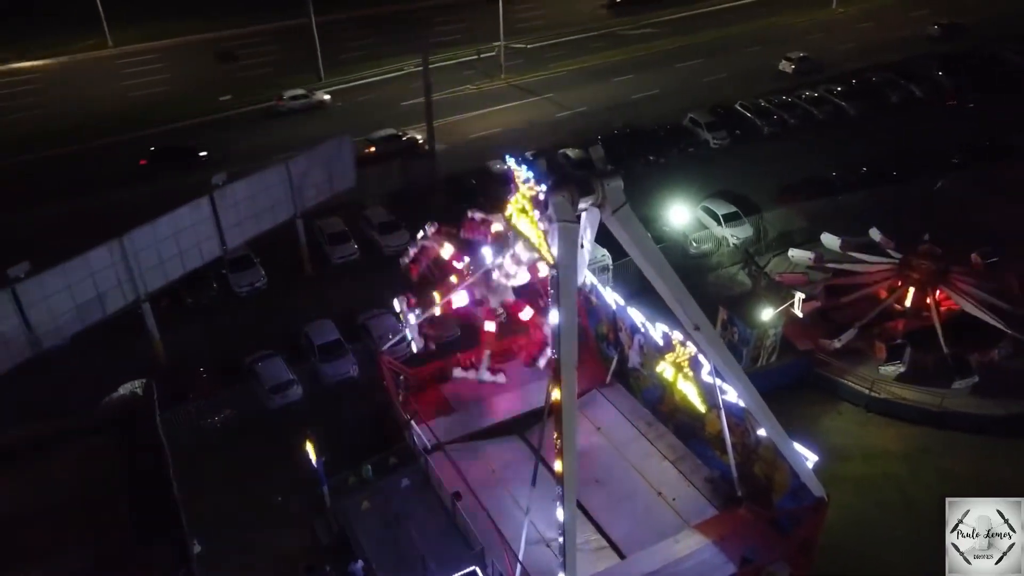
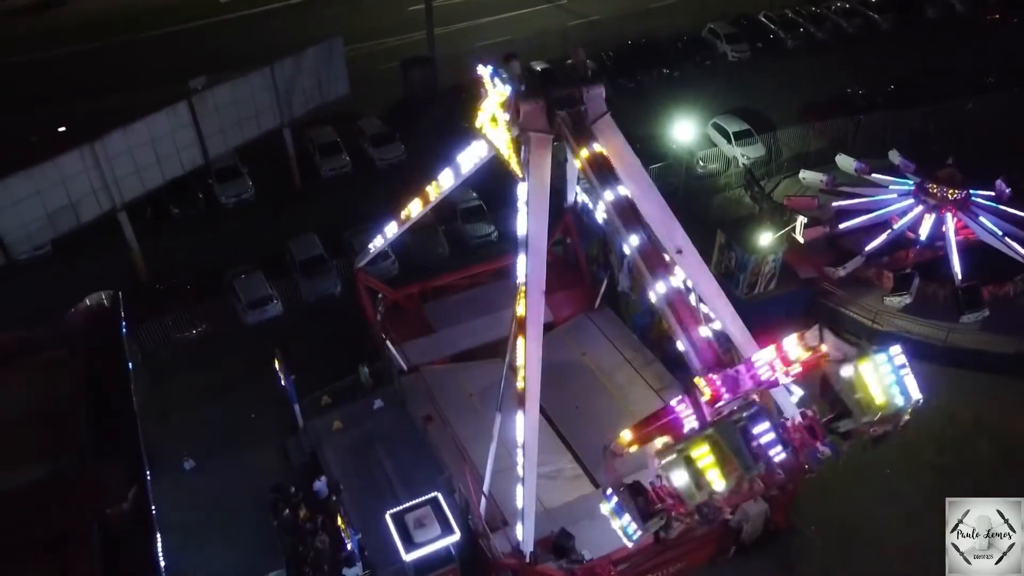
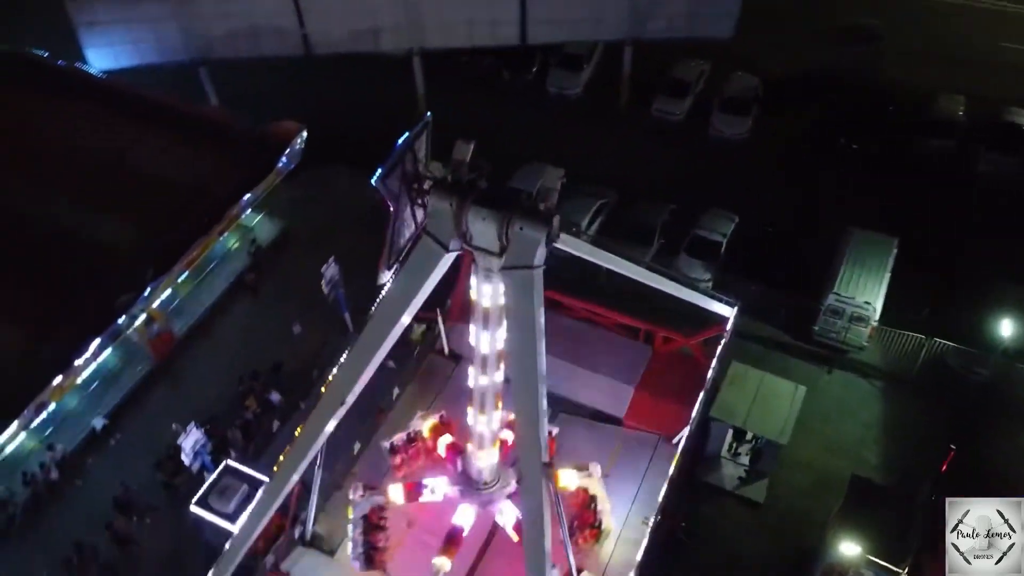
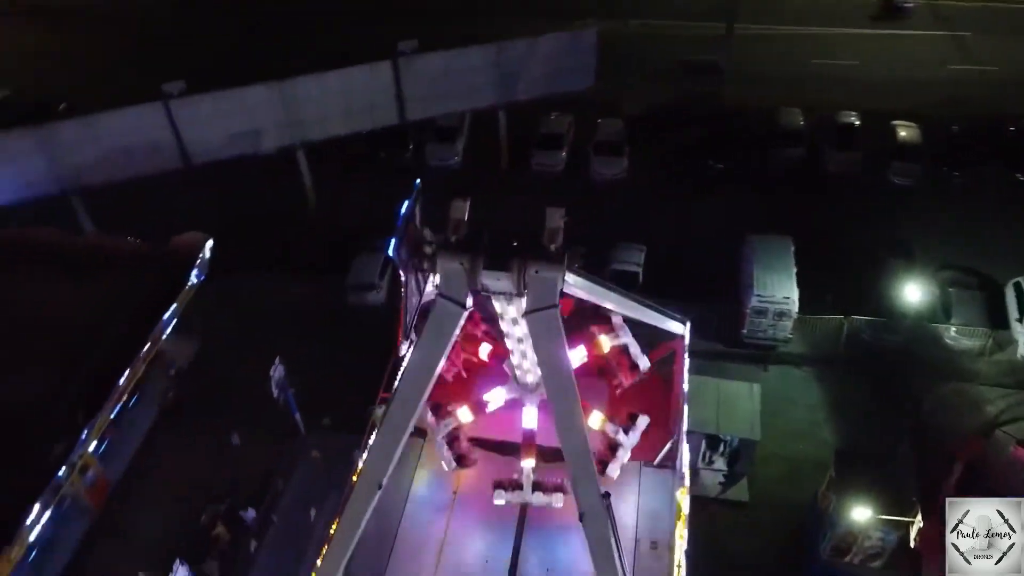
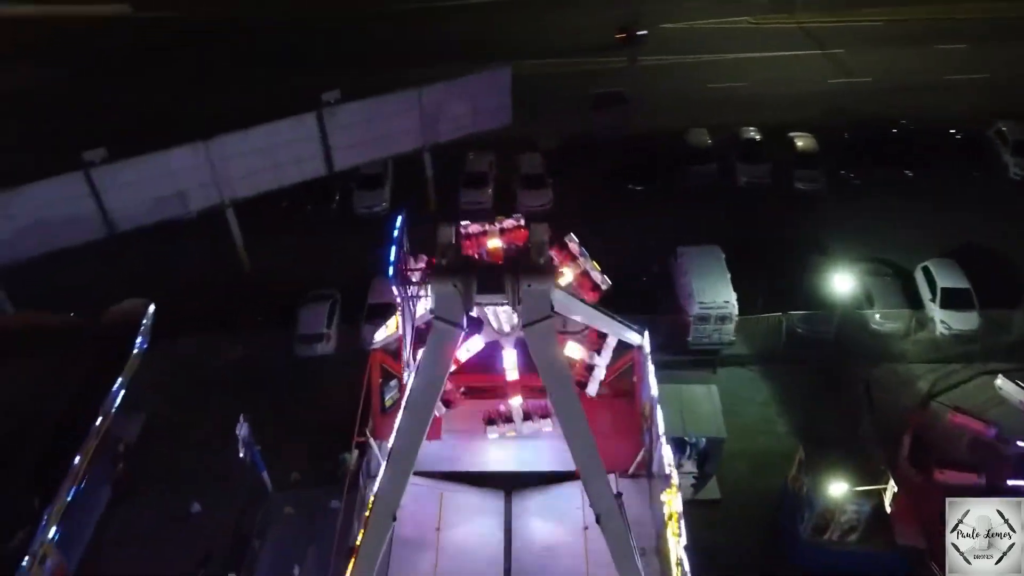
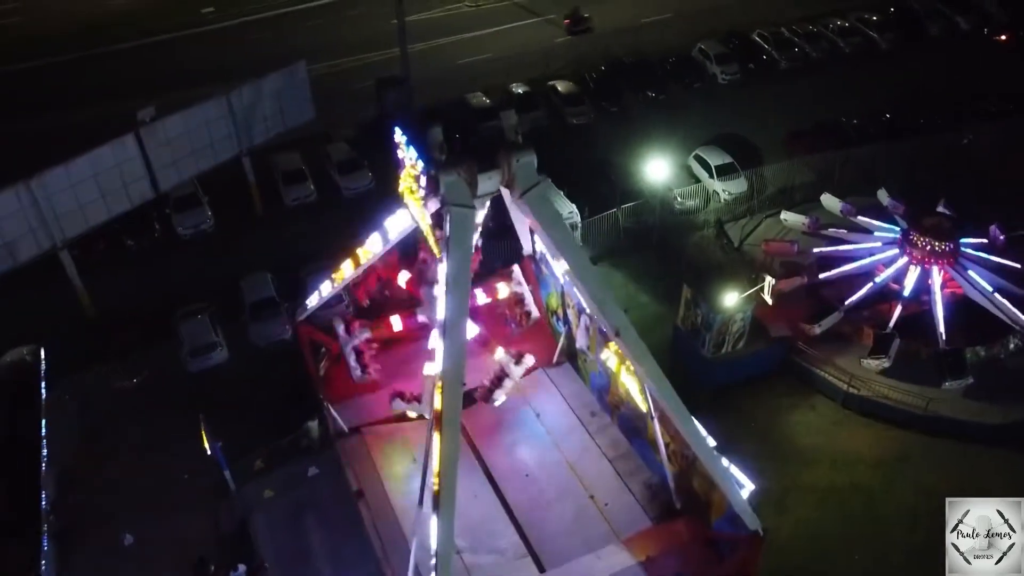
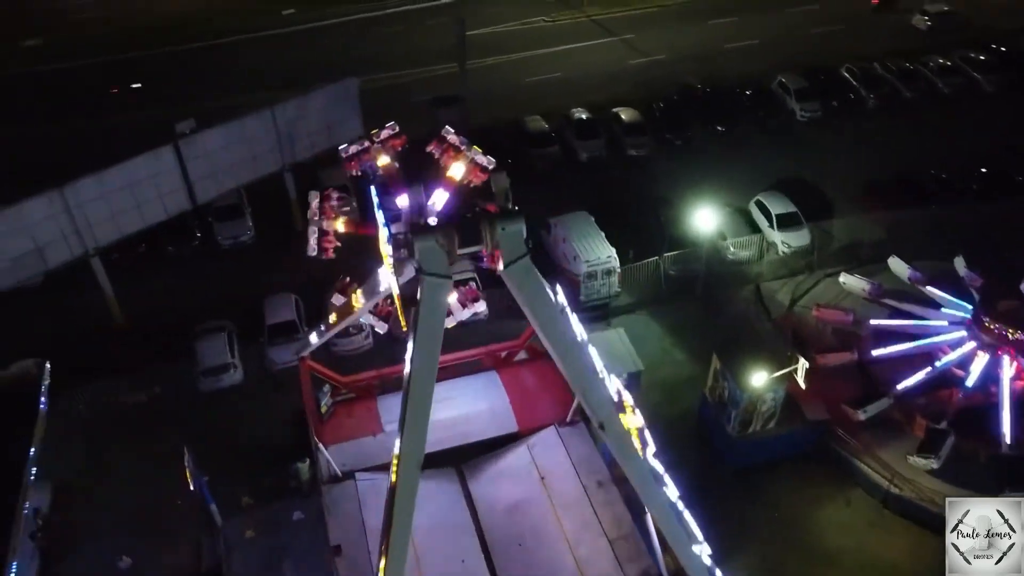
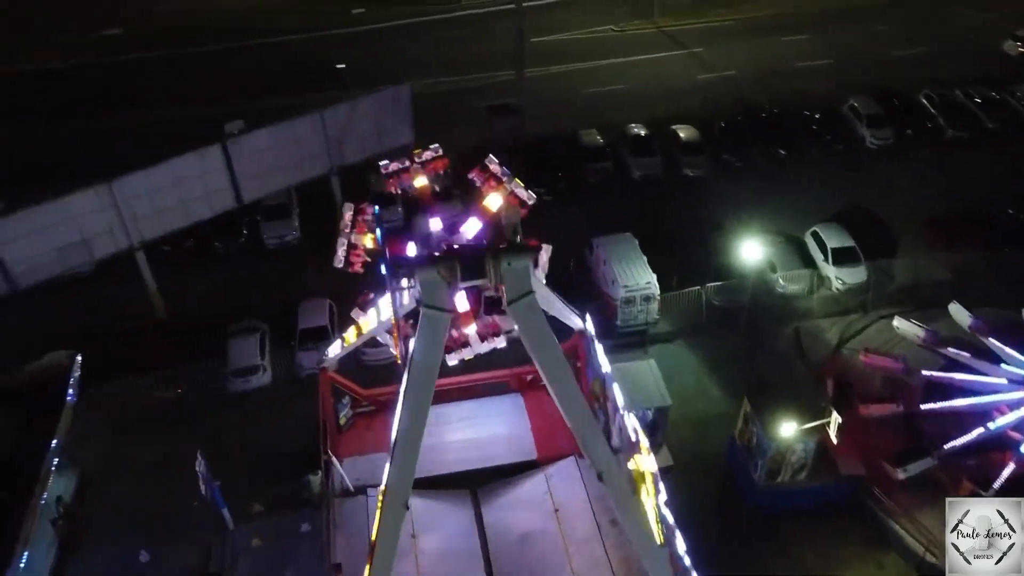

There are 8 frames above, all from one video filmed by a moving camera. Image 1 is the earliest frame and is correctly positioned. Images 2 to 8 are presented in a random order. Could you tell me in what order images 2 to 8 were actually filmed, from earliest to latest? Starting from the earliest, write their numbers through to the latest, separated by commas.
2, 6, 7, 8, 5, 4, 3
